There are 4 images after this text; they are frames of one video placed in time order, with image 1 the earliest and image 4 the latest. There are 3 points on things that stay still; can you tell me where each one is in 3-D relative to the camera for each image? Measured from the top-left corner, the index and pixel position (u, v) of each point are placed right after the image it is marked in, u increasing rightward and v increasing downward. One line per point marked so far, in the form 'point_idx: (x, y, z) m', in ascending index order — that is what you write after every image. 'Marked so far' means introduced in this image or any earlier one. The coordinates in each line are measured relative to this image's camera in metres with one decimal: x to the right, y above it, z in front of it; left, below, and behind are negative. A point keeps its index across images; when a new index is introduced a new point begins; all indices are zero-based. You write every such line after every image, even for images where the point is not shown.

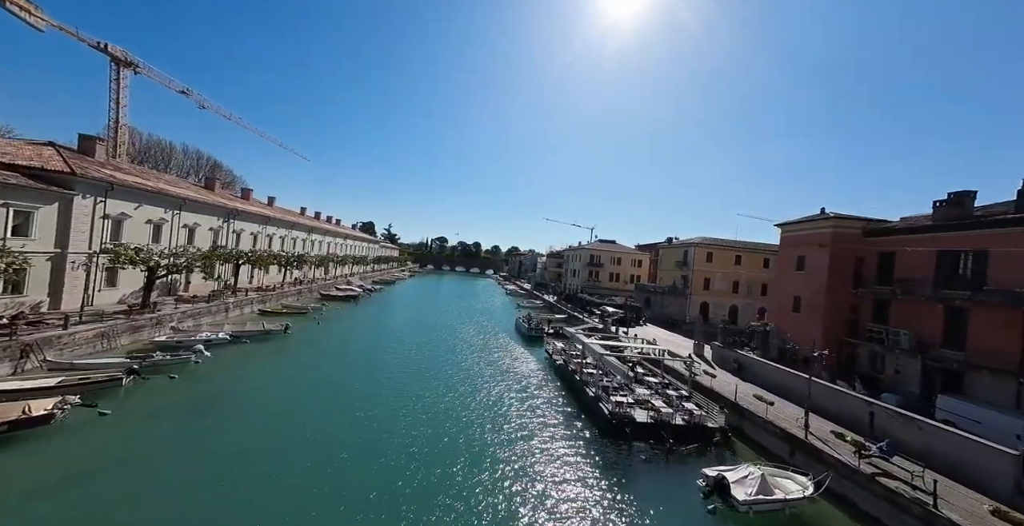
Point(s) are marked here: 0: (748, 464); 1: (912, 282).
0: (+7.4, -6.4, +12.5) m
1: (+18.2, -0.9, +18.0) m
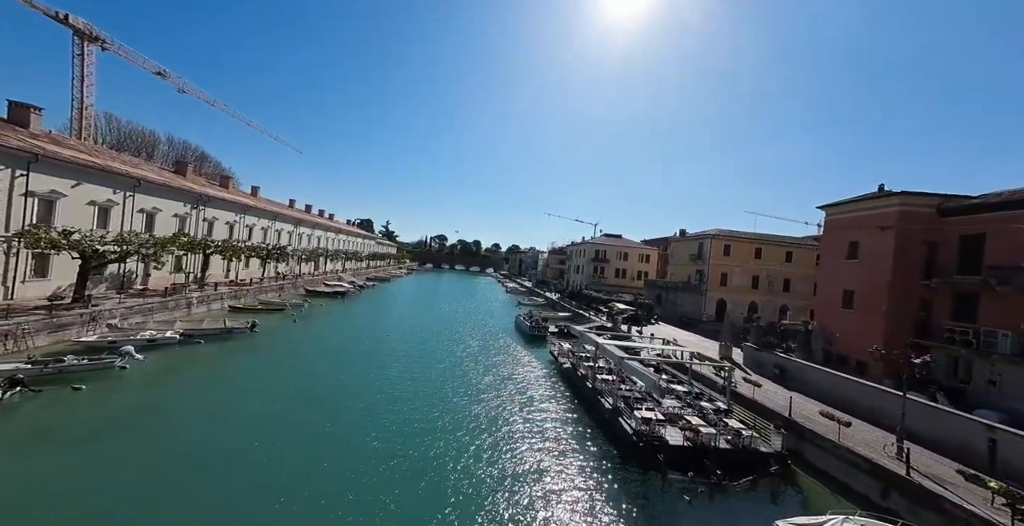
0: (+7.4, -5.7, +8.9) m
1: (+18.2, -0.2, +14.4) m
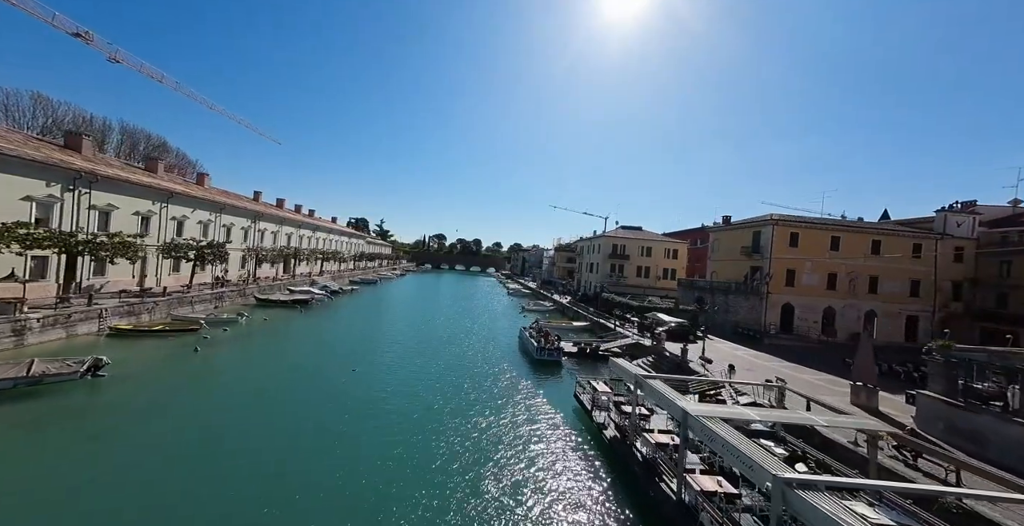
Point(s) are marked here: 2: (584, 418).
0: (+7.5, -5.5, -0.9) m
1: (+18.2, +0.2, +4.5) m
2: (+3.1, -6.6, +16.1) m
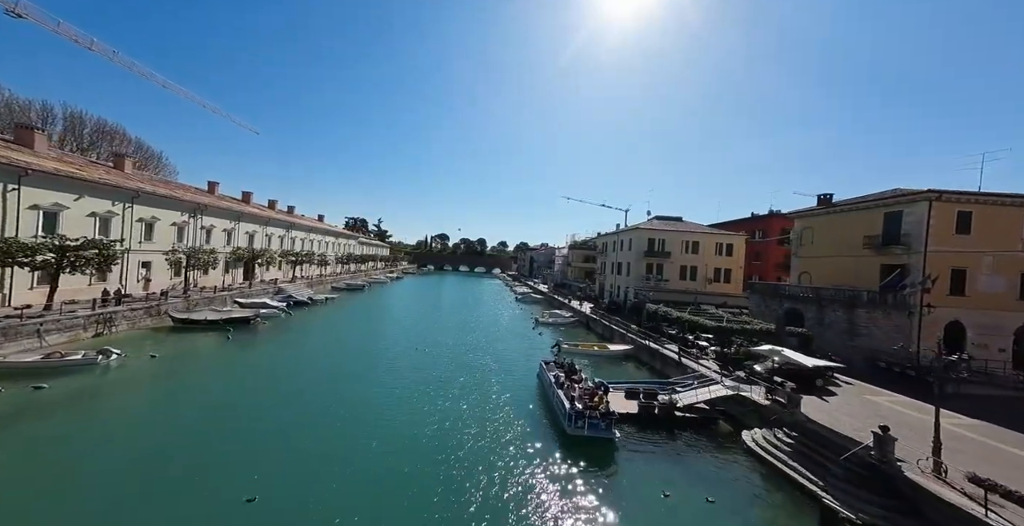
0: (+7.8, -5.5, -12.3) m
1: (+18.6, +0.4, -7.0) m
2: (+3.7, -6.7, +4.7) m
